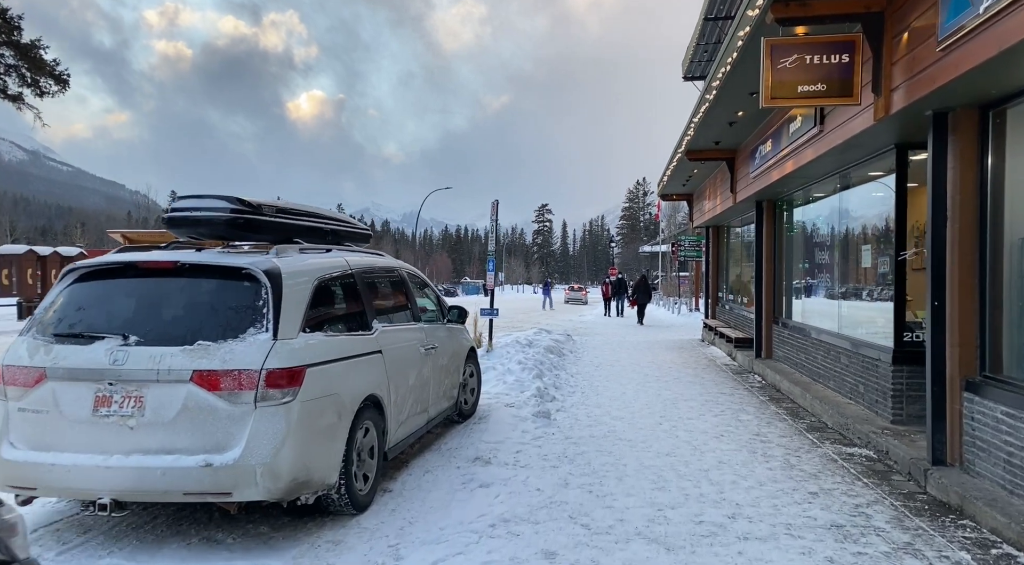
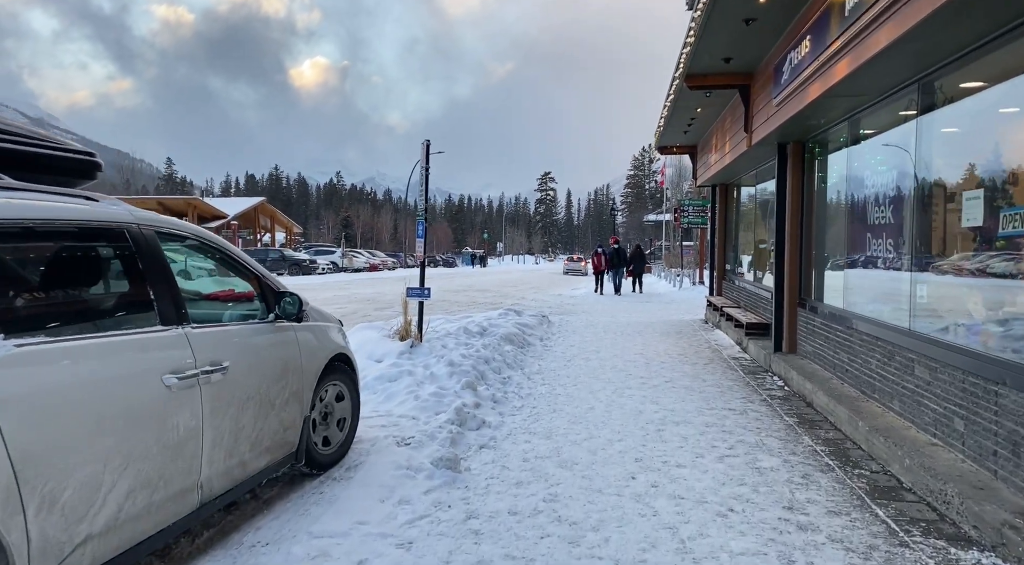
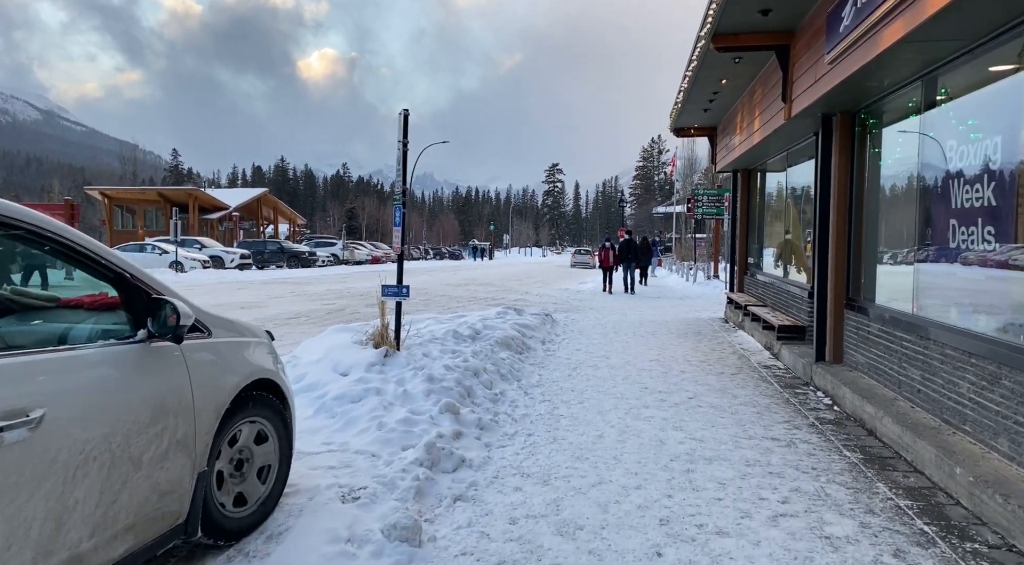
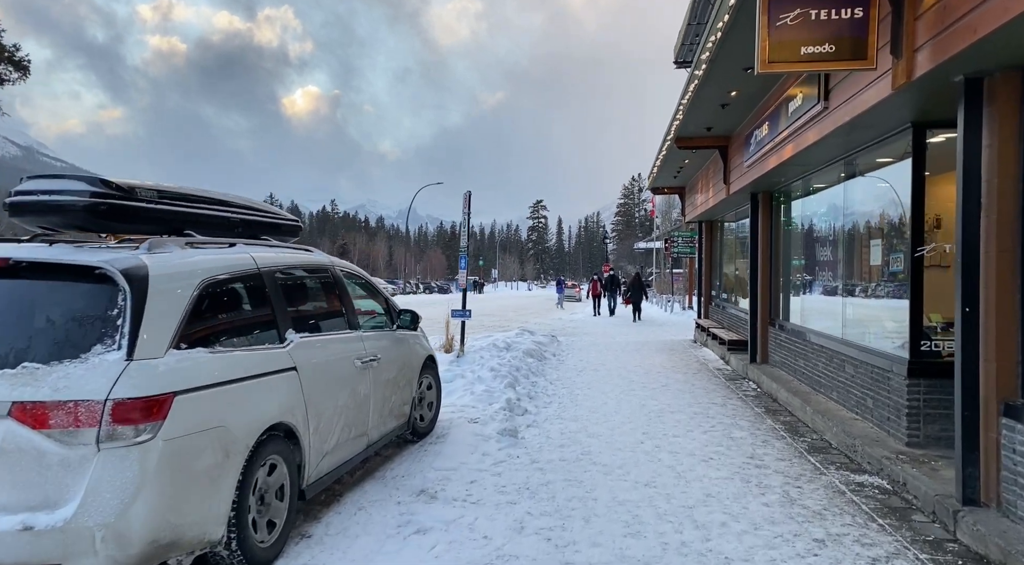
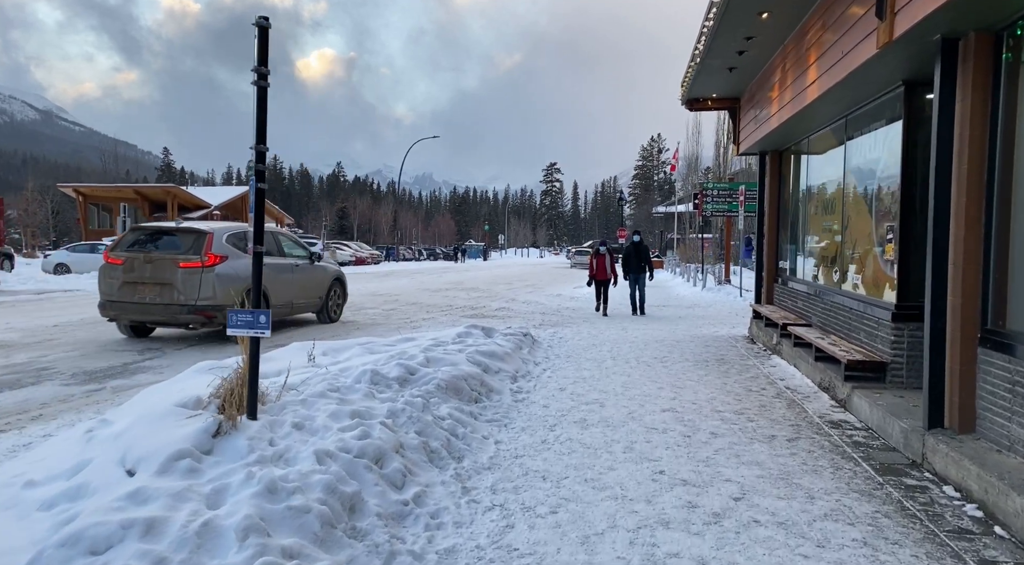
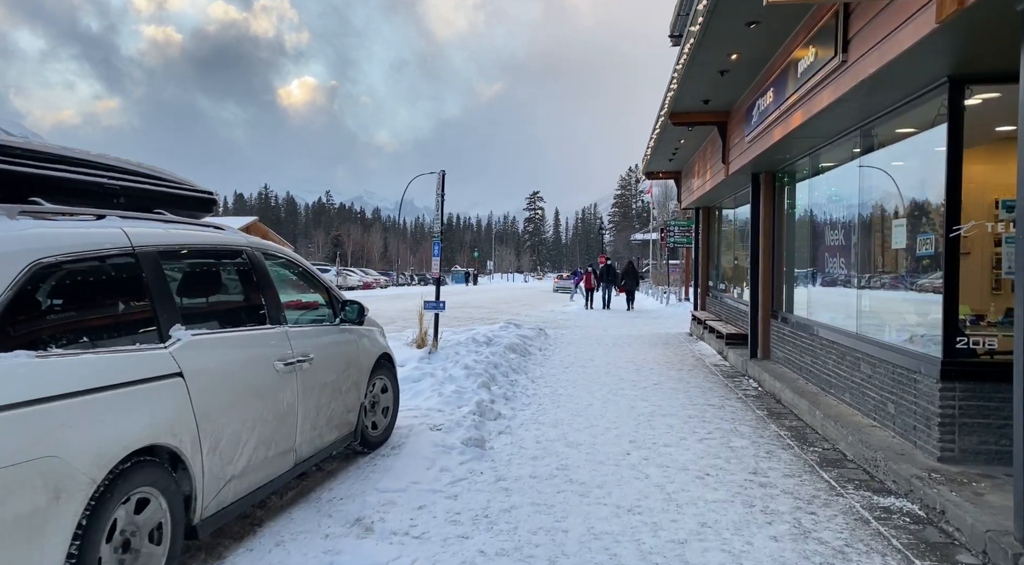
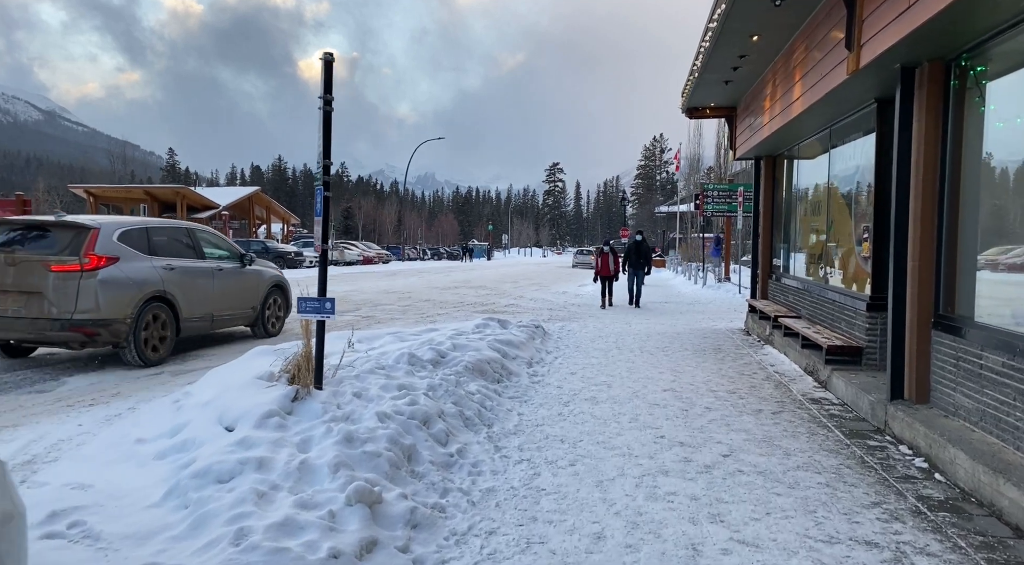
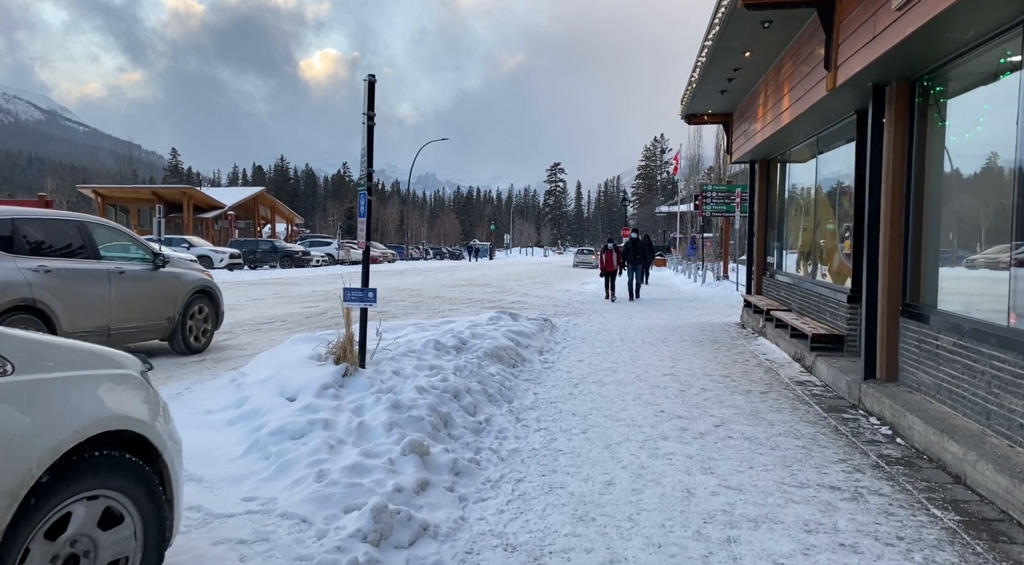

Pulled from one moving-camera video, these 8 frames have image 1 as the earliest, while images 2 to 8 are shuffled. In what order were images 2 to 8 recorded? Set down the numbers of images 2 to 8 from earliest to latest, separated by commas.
4, 6, 2, 3, 8, 7, 5
